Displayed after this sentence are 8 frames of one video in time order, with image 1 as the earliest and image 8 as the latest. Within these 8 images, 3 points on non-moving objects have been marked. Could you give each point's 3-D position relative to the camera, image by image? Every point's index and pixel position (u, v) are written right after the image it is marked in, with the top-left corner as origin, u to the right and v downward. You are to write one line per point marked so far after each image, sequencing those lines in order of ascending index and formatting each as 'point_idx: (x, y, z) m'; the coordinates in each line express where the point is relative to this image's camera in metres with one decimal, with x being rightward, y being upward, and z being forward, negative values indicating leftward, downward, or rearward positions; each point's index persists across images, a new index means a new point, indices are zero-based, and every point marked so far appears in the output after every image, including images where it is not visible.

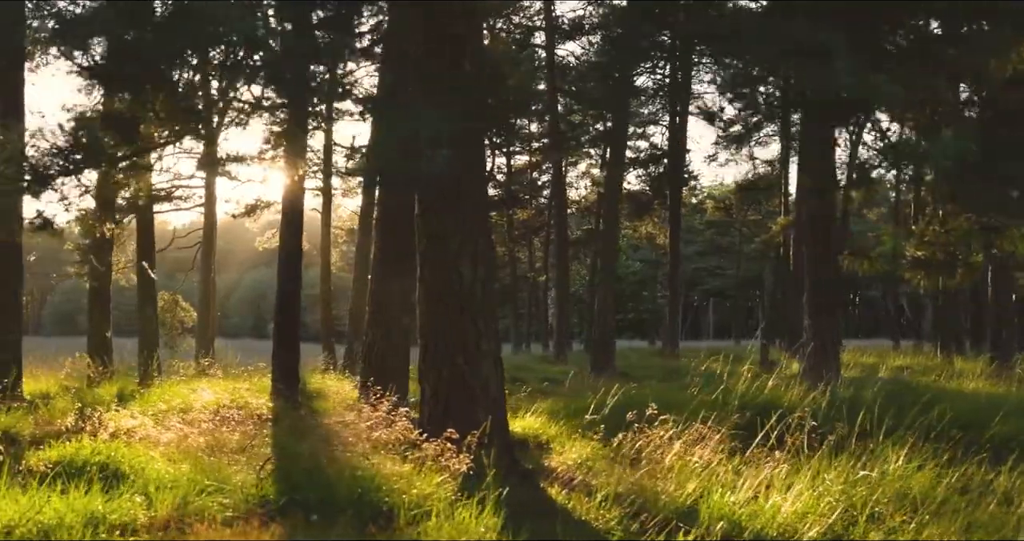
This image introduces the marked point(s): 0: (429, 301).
0: (-0.6, -0.2, +7.8) m
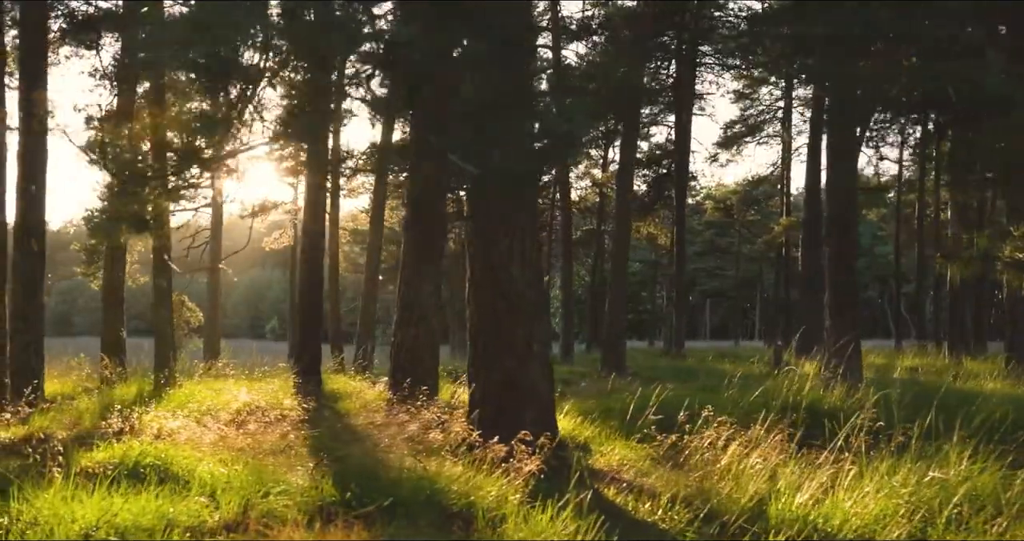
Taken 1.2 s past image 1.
0: (-0.2, -0.3, +7.8) m
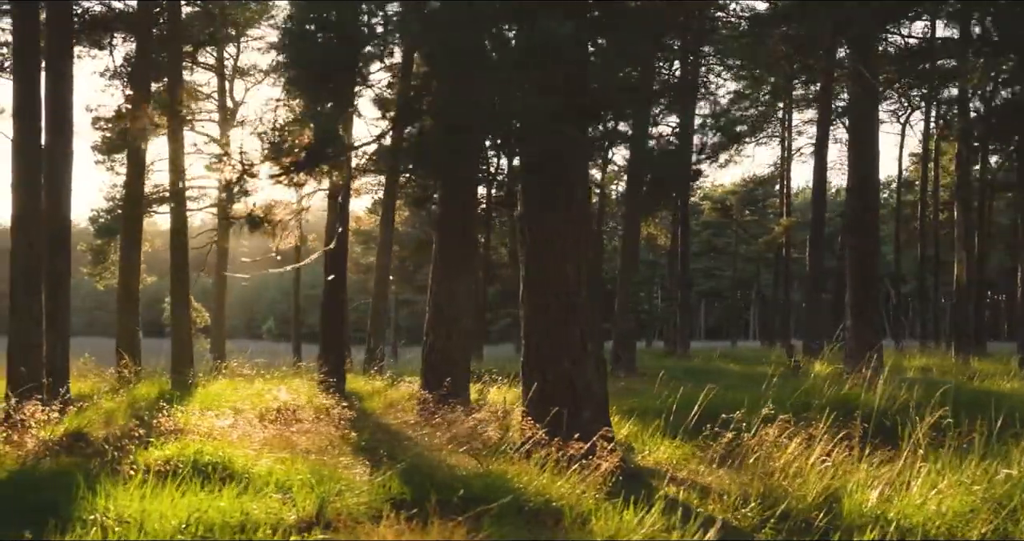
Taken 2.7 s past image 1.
0: (+0.2, -0.2, +7.8) m
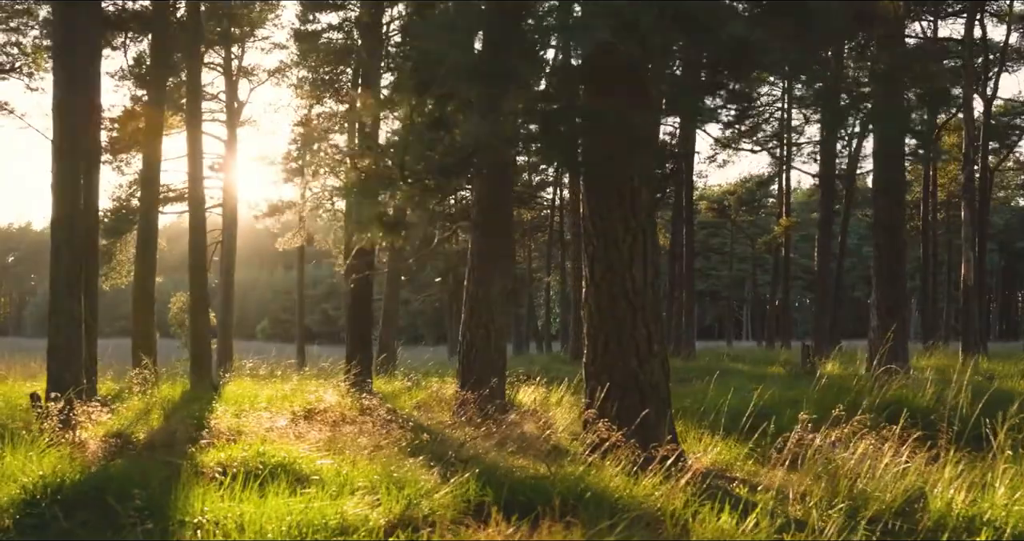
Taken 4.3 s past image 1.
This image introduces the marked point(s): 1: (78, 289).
0: (+0.7, -0.3, +7.8) m
1: (-5.0, -0.2, +11.7) m
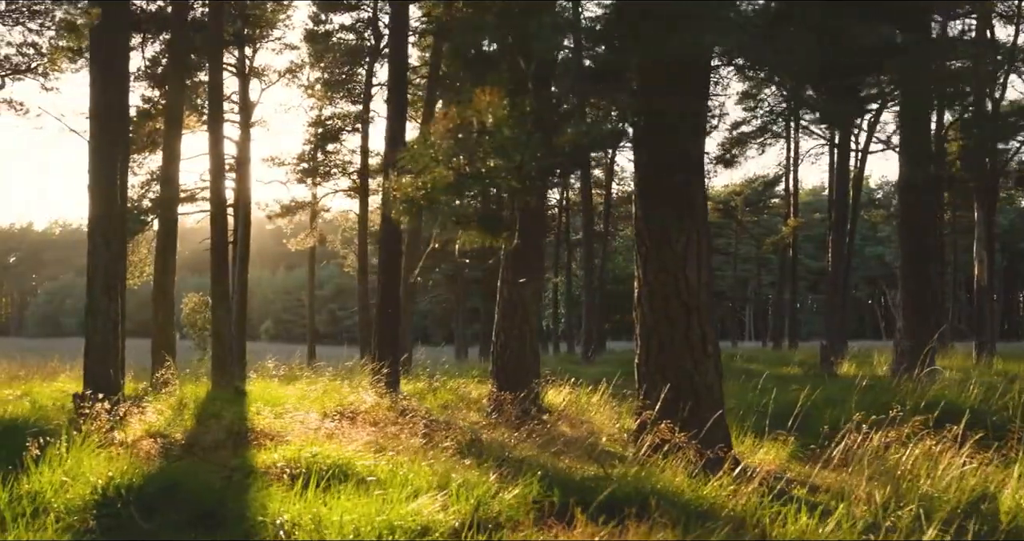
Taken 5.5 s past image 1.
0: (+1.1, -0.3, +7.8) m
1: (-4.5, -0.2, +11.7) m
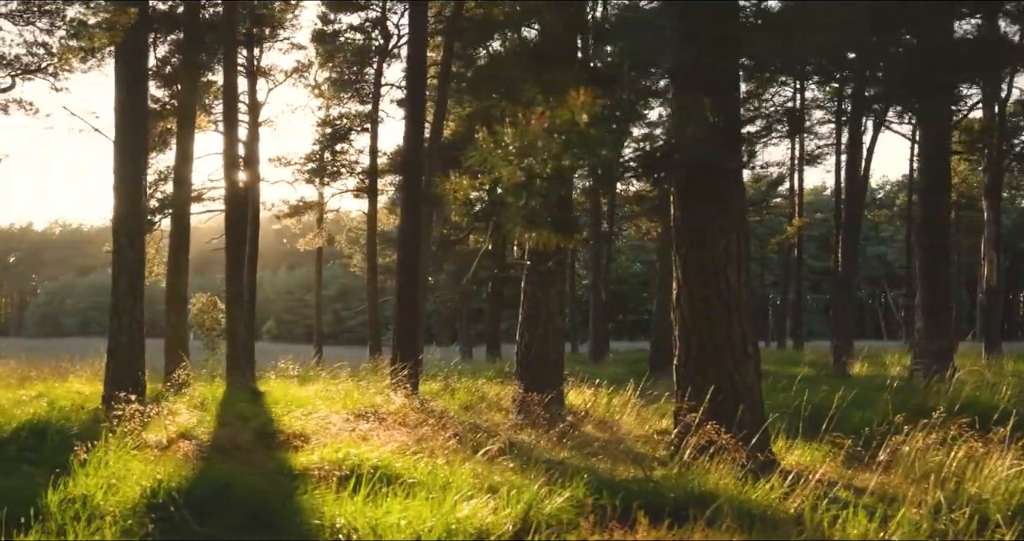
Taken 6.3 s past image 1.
0: (+1.4, -0.3, +7.8) m
1: (-4.2, -0.2, +11.6) m
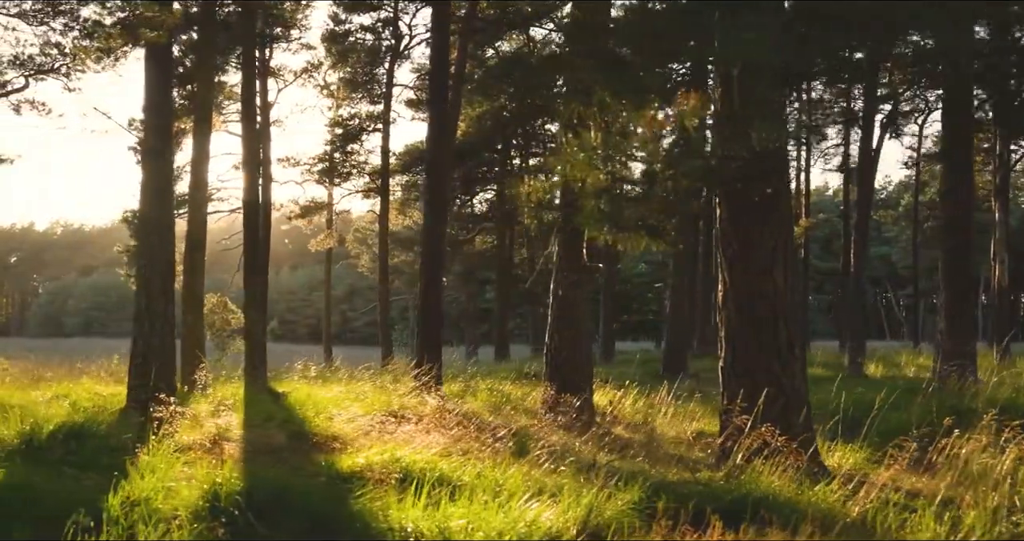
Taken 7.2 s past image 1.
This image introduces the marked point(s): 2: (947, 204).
0: (+1.7, -0.3, +7.7) m
1: (-3.9, -0.2, +11.6) m
2: (+6.3, +1.0, +14.7) m
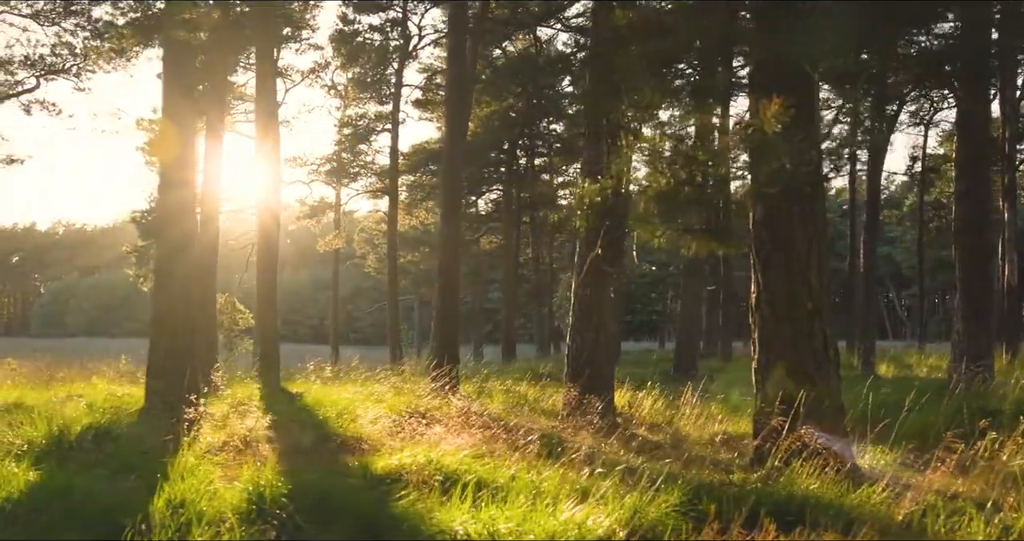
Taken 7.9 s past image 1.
0: (+2.0, -0.3, +7.7) m
1: (-3.6, -0.2, +11.6) m
2: (+6.6, +1.0, +14.6) m
